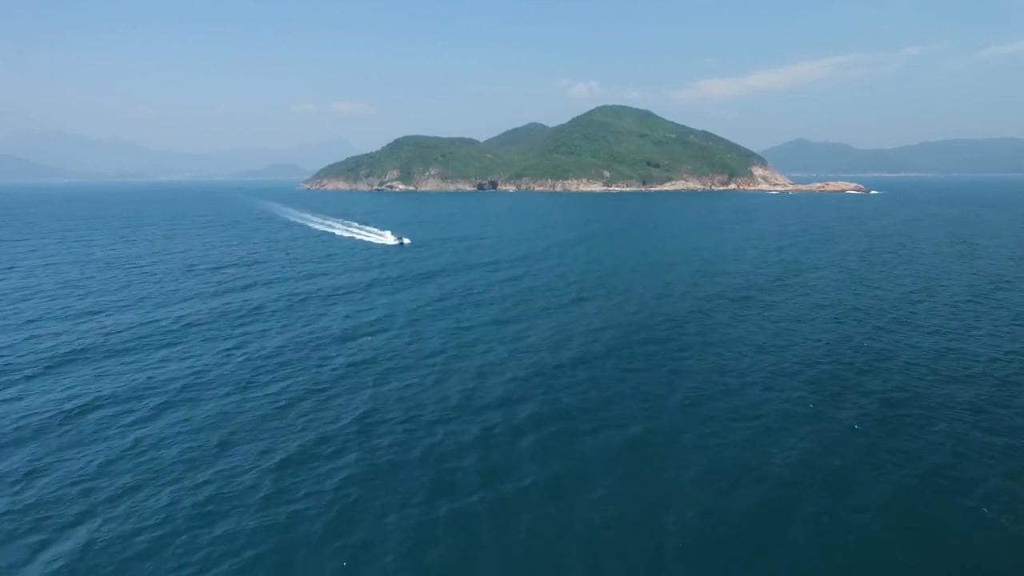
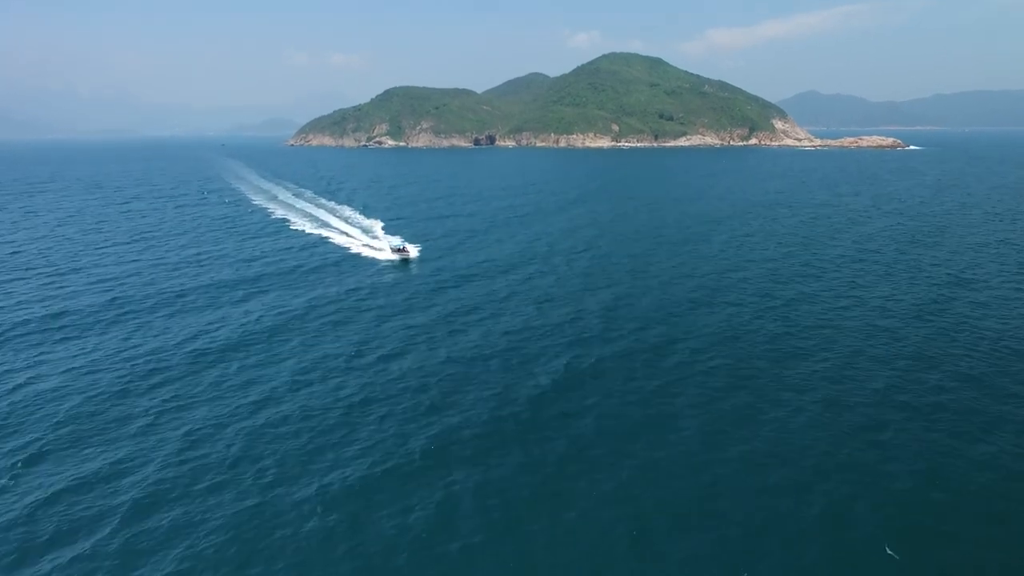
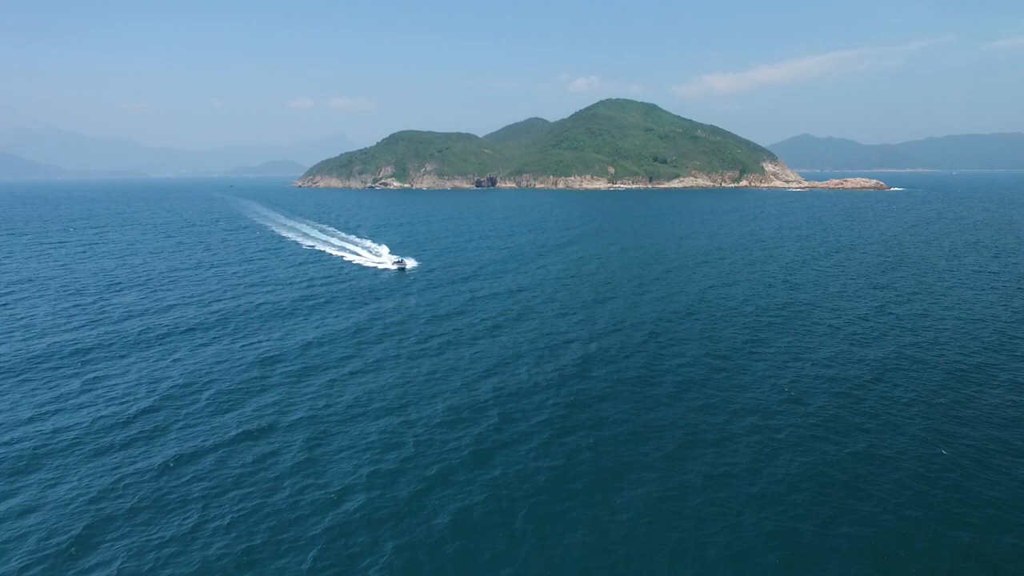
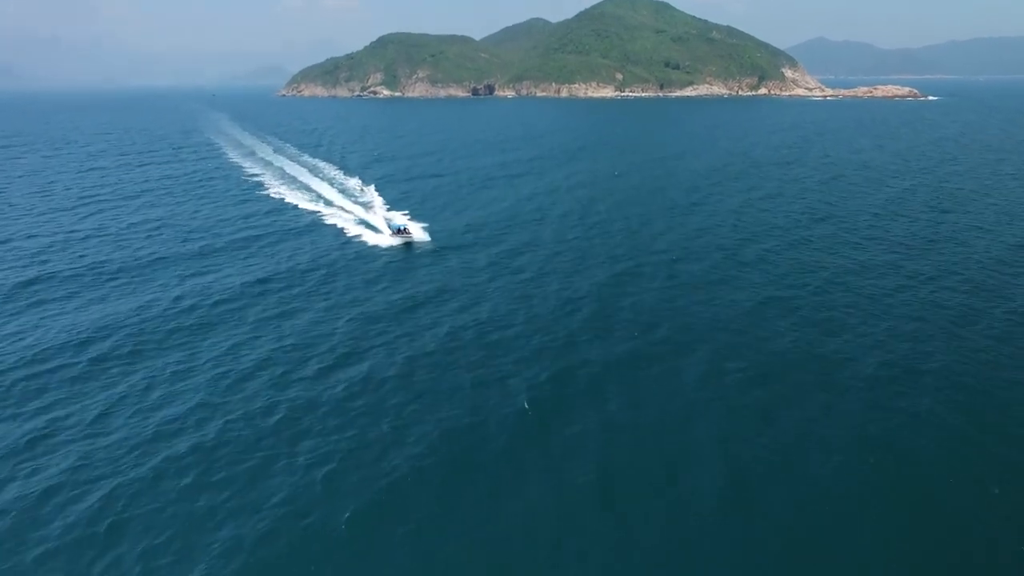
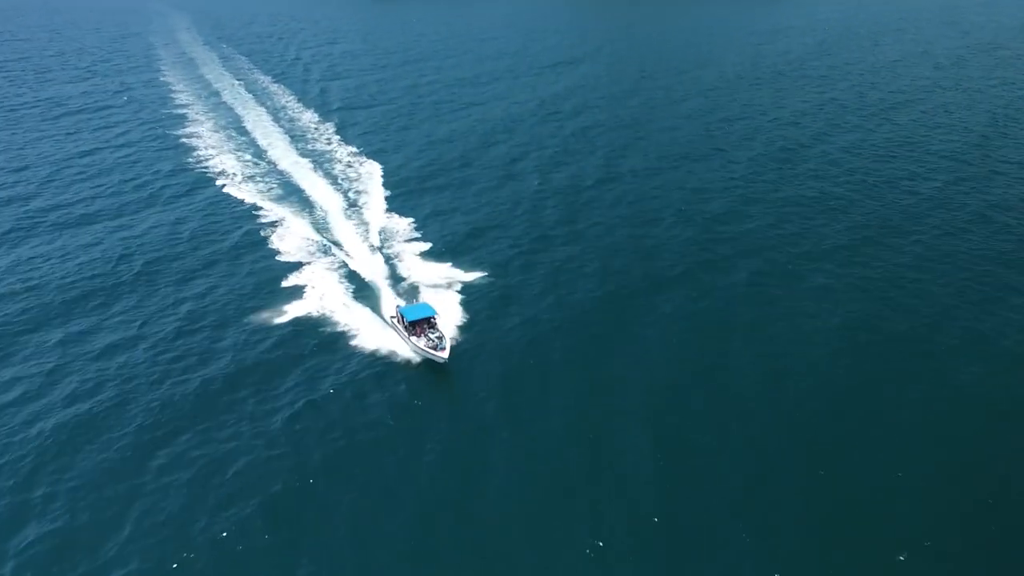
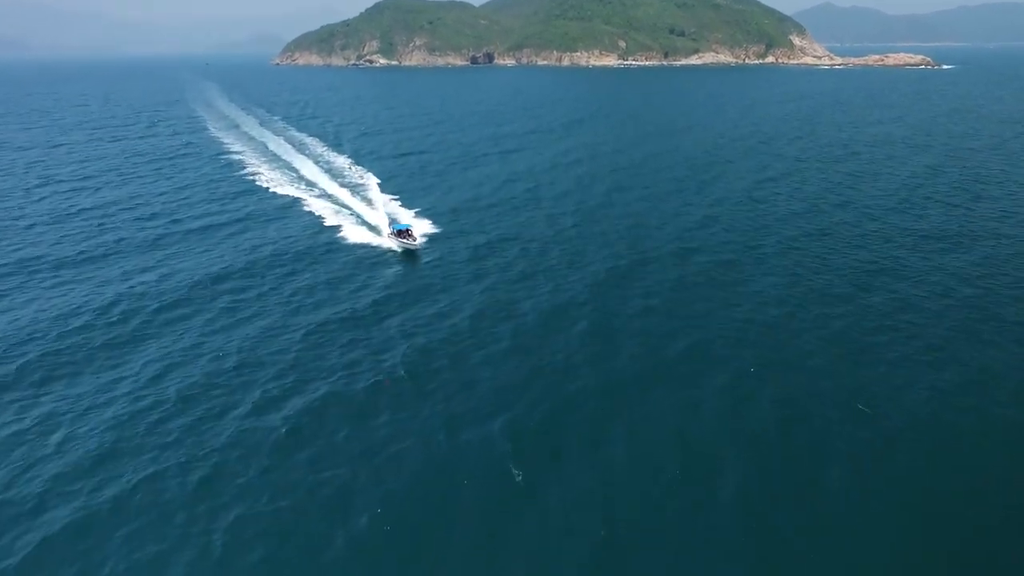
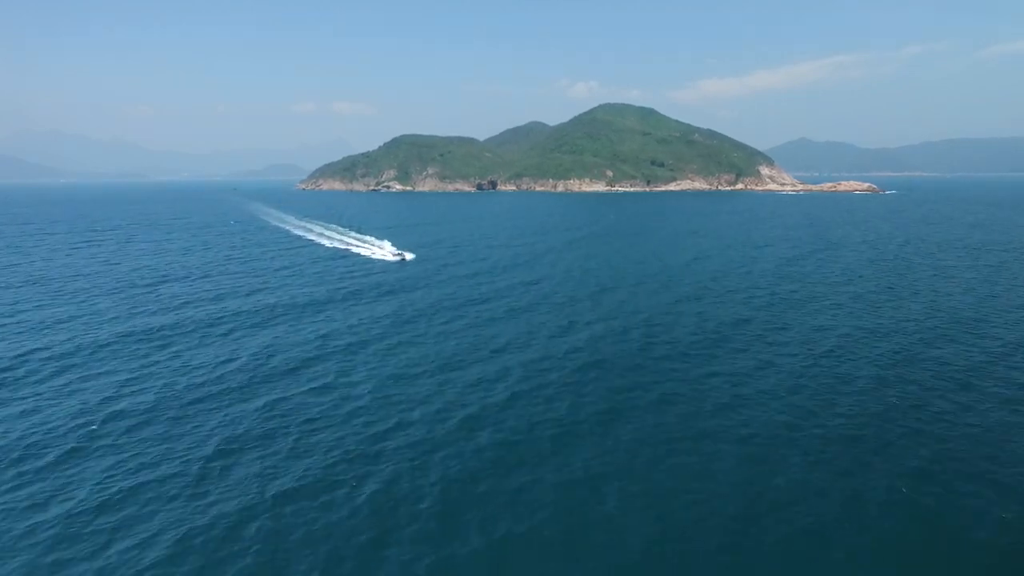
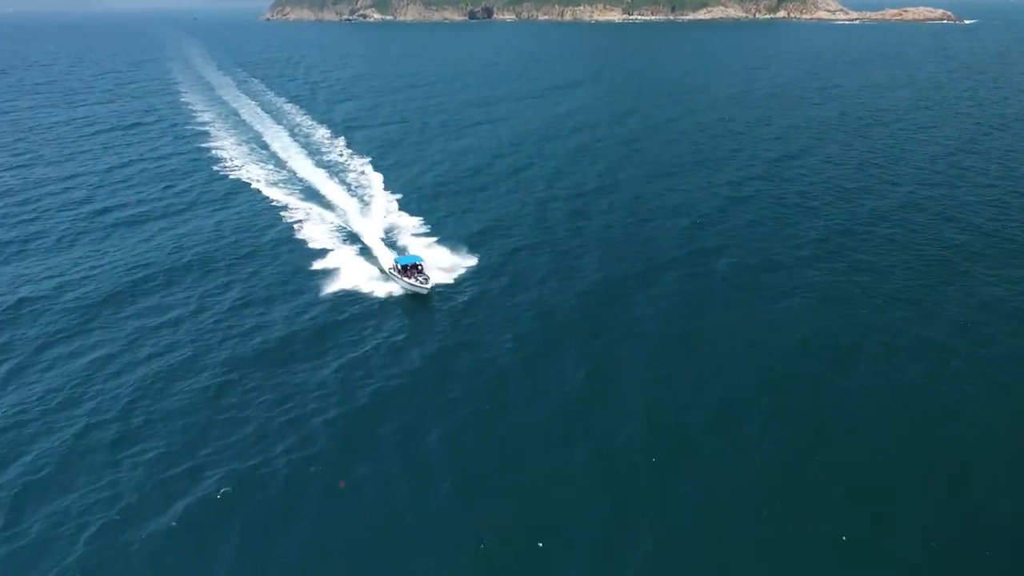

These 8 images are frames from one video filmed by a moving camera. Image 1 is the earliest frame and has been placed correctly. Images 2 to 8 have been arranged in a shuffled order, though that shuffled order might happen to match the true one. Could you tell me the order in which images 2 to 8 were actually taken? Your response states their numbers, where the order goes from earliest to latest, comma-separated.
7, 3, 2, 4, 6, 8, 5
